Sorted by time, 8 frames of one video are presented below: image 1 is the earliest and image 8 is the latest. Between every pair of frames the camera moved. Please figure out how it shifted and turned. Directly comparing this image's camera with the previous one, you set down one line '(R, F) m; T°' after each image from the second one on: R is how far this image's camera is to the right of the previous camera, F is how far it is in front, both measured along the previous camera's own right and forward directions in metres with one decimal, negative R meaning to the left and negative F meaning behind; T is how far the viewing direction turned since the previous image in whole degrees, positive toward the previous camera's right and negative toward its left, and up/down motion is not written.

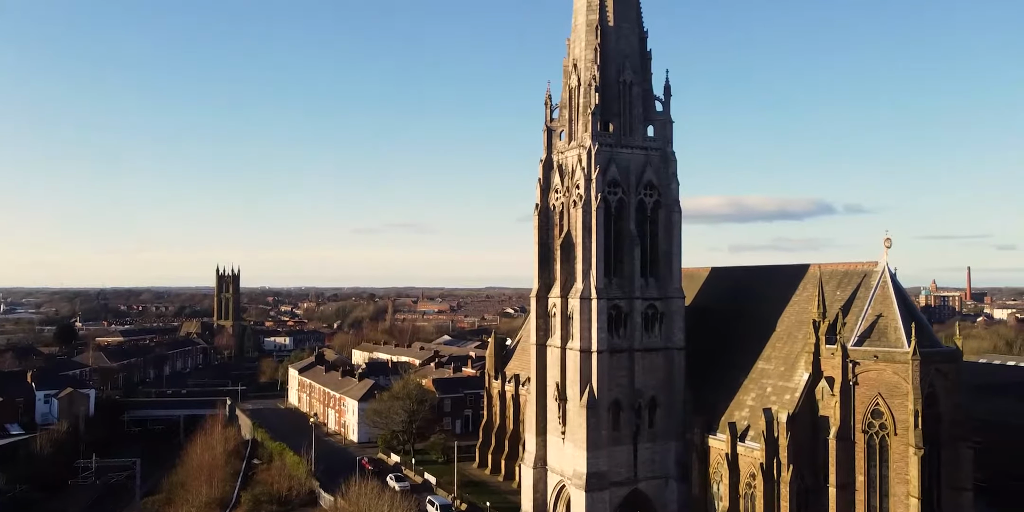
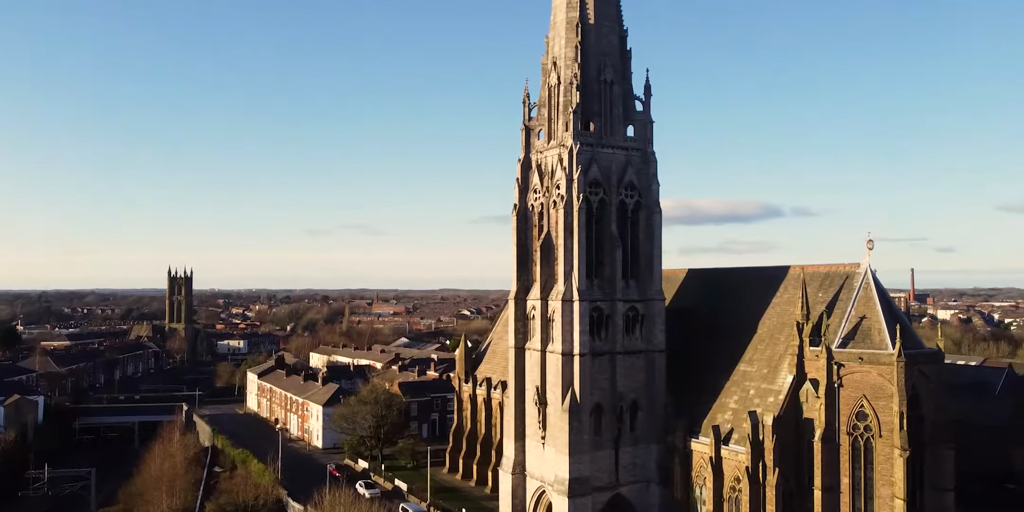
(-1.1, +1.0) m; +3°
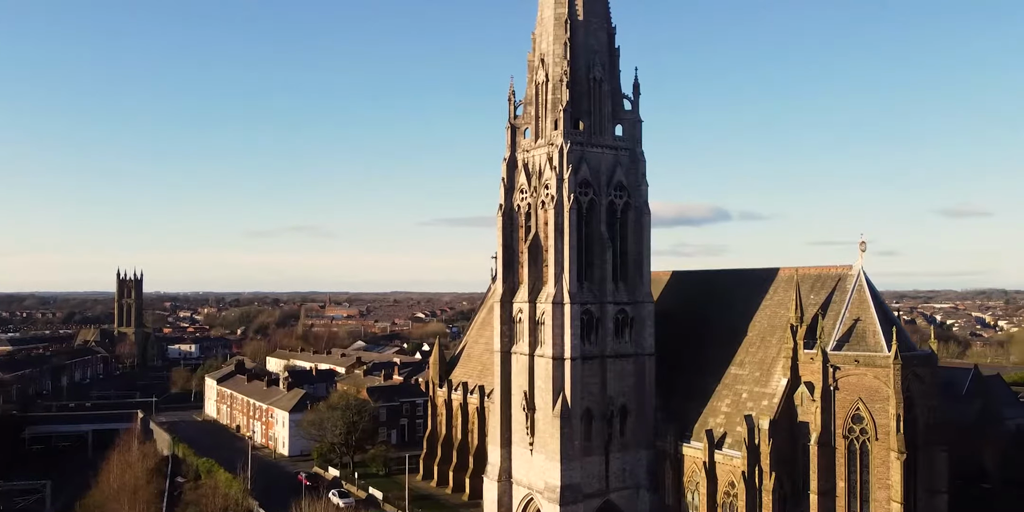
(-1.5, +1.2) m; +3°
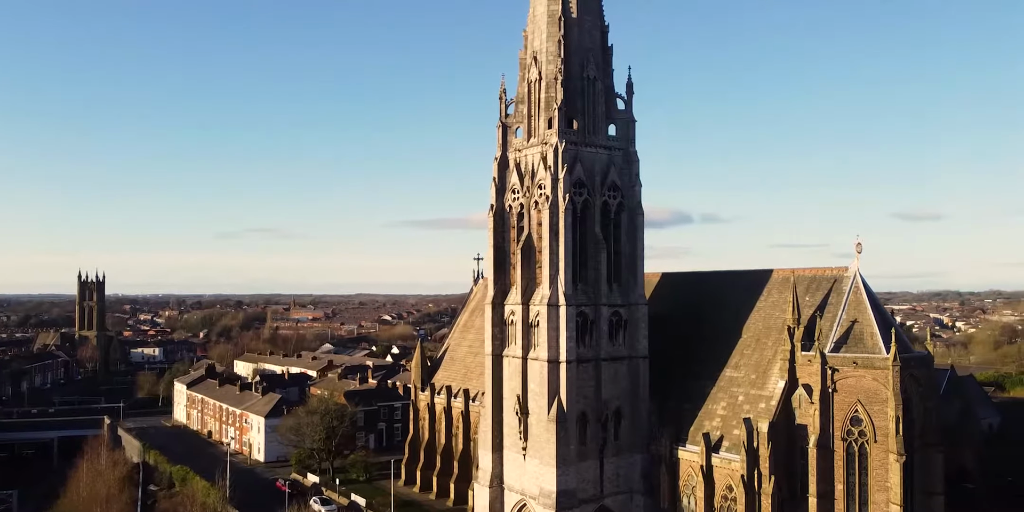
(-1.2, +0.8) m; +2°
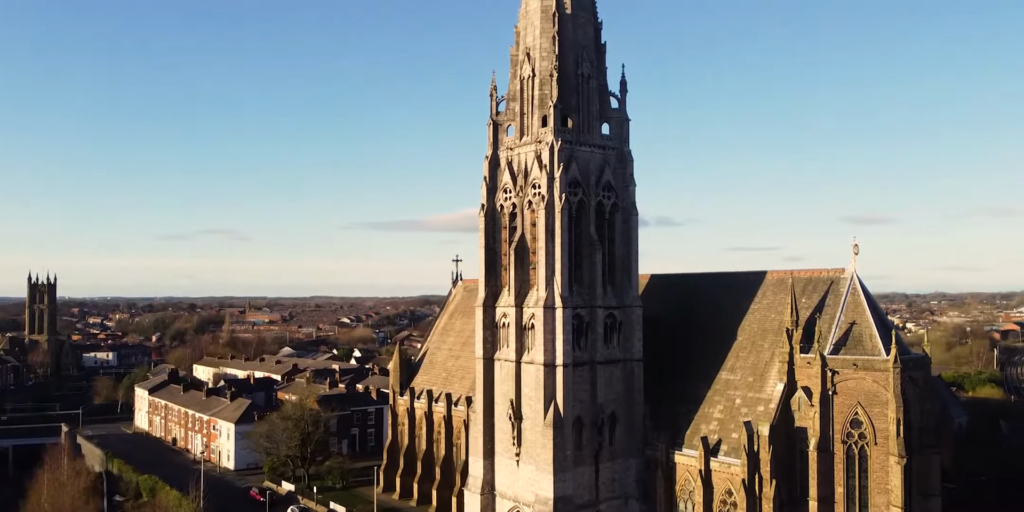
(-1.5, +1.0) m; +3°
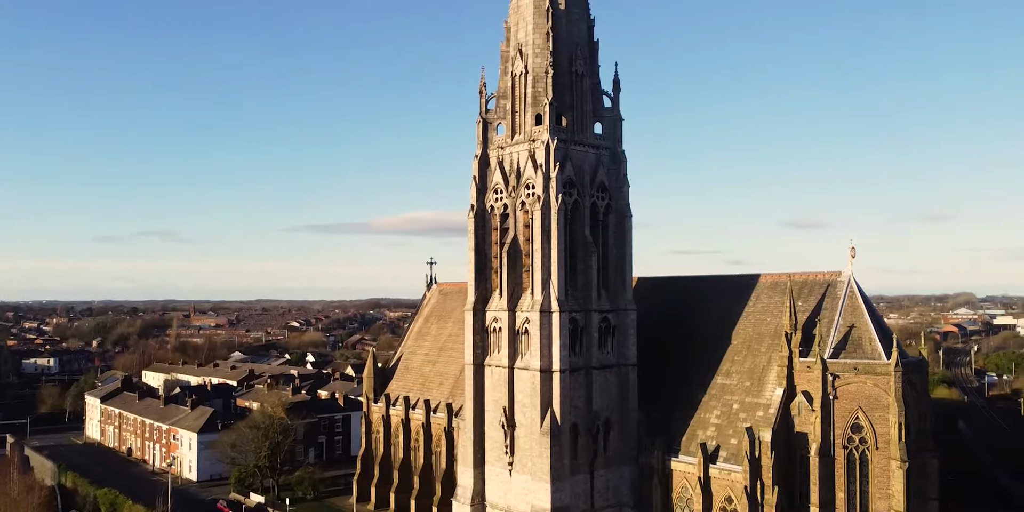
(-1.8, +1.3) m; +3°
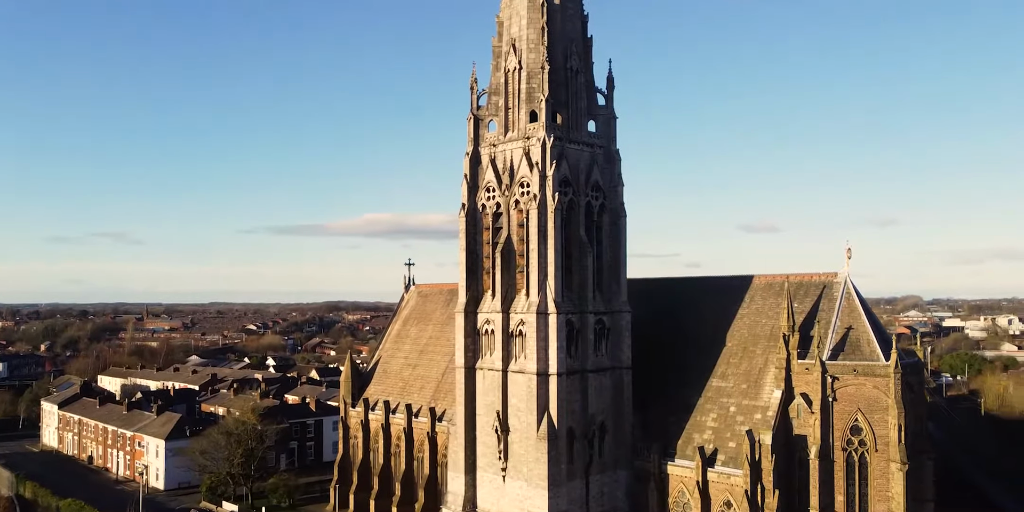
(-1.4, +1.0) m; +3°
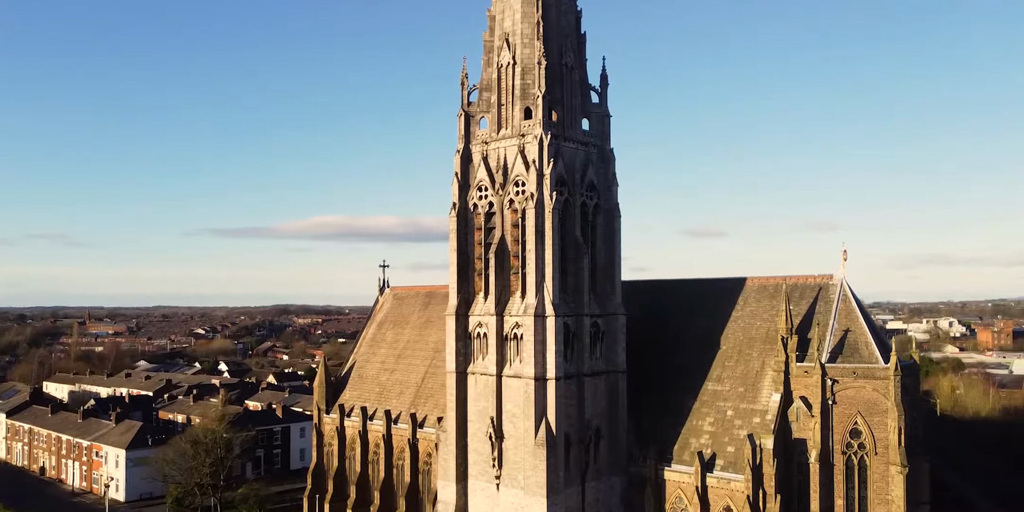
(-0.2, +0.8) m; +1°
